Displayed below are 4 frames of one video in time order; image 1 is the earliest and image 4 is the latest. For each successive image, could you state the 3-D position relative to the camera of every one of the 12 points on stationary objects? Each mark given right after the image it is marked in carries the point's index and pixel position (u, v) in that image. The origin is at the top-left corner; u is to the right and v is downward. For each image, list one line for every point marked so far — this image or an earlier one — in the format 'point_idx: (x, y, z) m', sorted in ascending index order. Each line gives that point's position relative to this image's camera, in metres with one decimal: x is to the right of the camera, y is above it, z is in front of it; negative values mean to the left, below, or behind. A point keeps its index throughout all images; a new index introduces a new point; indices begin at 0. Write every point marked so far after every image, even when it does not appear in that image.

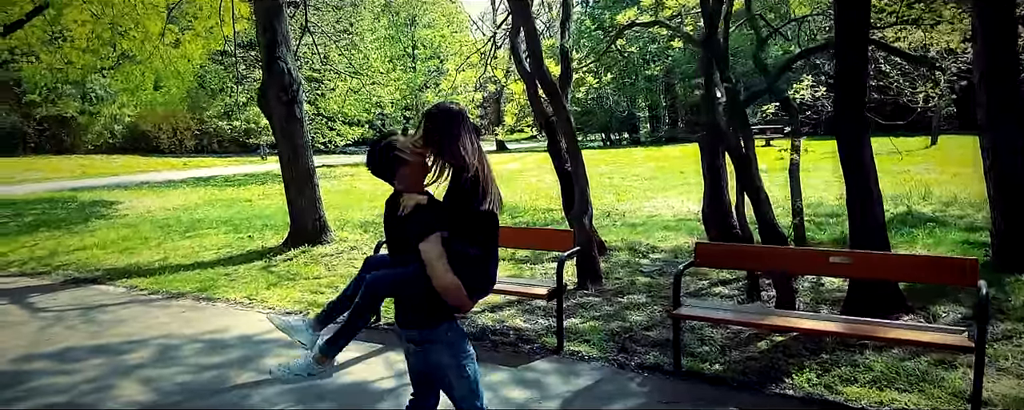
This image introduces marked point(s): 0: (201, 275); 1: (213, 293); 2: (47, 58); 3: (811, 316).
0: (-2.8, -0.6, +7.1) m
1: (-2.4, -0.7, +6.4) m
2: (-5.5, +1.7, +9.2) m
3: (+1.9, -0.7, +5.1) m
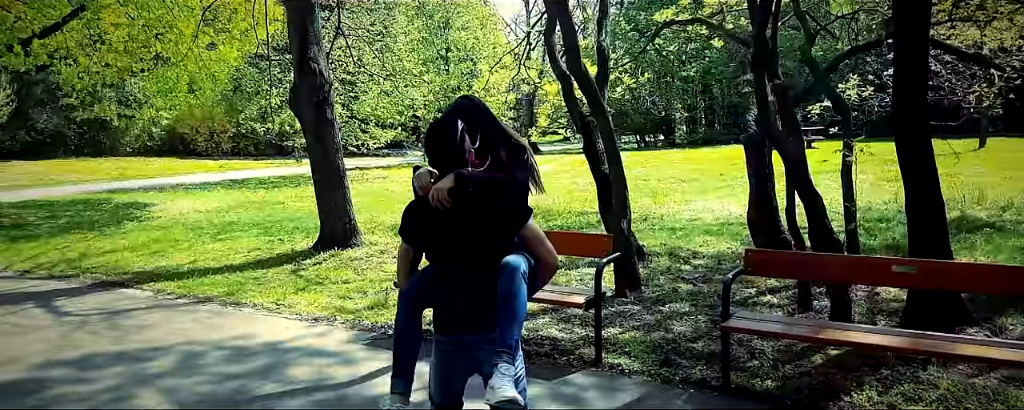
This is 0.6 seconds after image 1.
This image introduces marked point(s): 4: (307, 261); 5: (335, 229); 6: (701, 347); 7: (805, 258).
0: (-2.5, -0.6, +6.9) m
1: (-2.1, -0.7, +6.2) m
2: (-5.1, +1.7, +9.2) m
3: (+2.1, -0.7, +4.8) m
4: (-2.0, -0.5, +7.7) m
5: (-2.0, -0.3, +9.3) m
6: (+1.3, -0.9, +5.3) m
7: (+1.8, -0.3, +4.9) m
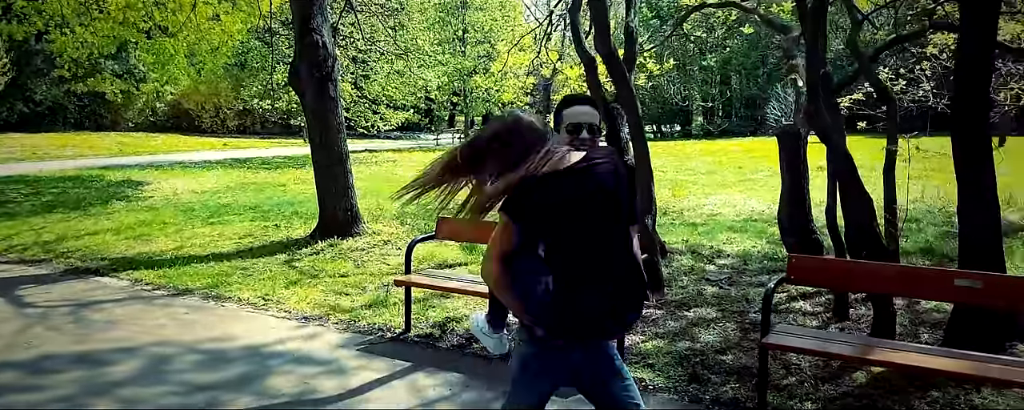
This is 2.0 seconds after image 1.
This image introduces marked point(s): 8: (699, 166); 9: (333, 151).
0: (-2.4, -0.5, +6.4) m
1: (-2.1, -0.6, +5.7) m
2: (-4.9, +2.0, +8.6) m
3: (+2.2, -0.8, +4.2) m
4: (-1.9, -0.4, +7.1) m
5: (-1.9, -0.1, +8.7) m
6: (+1.3, -0.9, +4.7) m
7: (+1.9, -0.3, +4.3) m
8: (+2.8, +0.6, +11.9) m
9: (-2.0, +0.6, +8.7) m
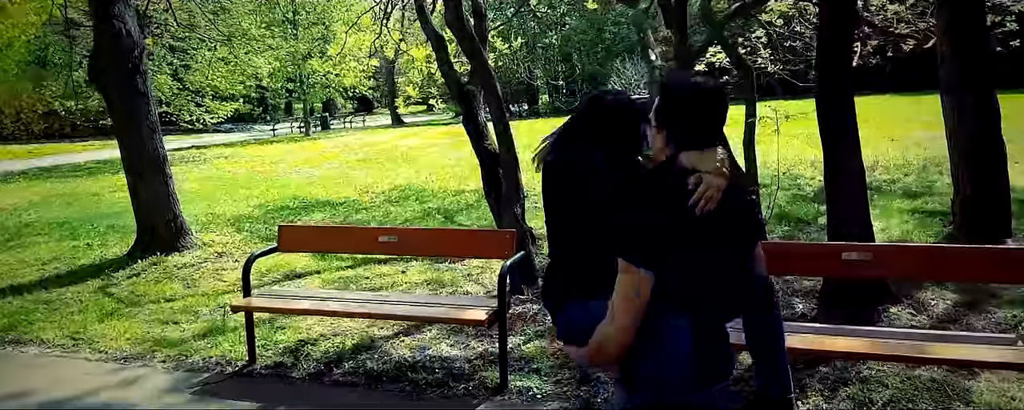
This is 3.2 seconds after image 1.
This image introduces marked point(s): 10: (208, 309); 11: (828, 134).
0: (-3.4, -0.7, +5.3) m
1: (-2.9, -0.8, +4.7) m
2: (-6.4, +1.6, +7.0) m
3: (+1.5, -0.6, +4.0) m
4: (-3.0, -0.5, +6.2) m
5: (-3.4, -0.2, +7.7) m
6: (+0.6, -0.8, +4.4) m
7: (+1.2, -0.2, +4.1) m
8: (+0.7, +0.9, +11.6) m
9: (-3.5, +0.5, +7.7) m
10: (-1.9, -0.7, +5.1) m
11: (+1.9, +0.4, +4.7) m
